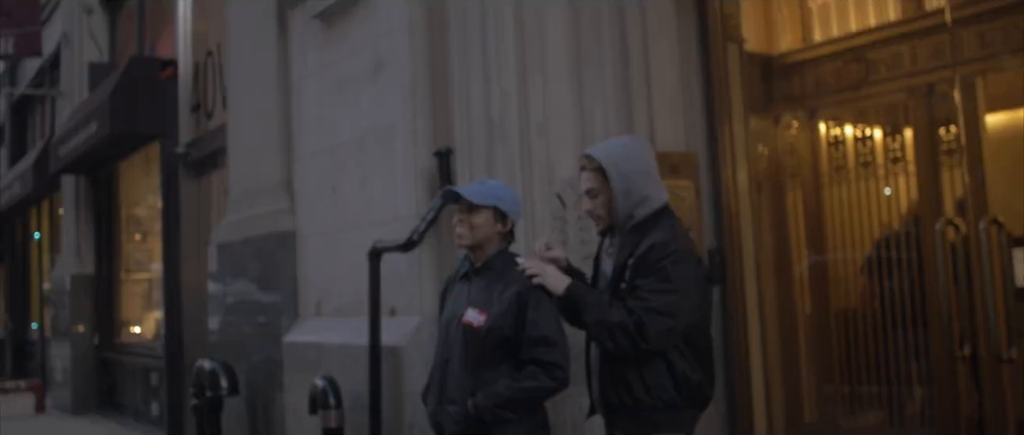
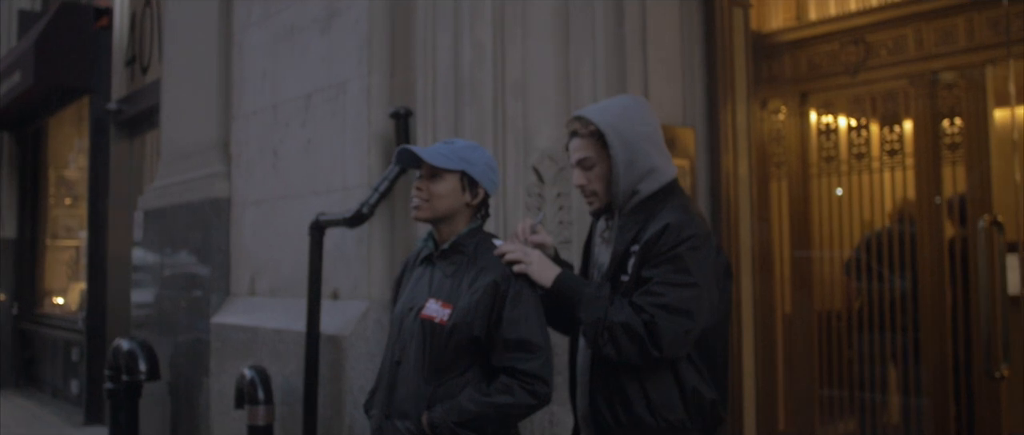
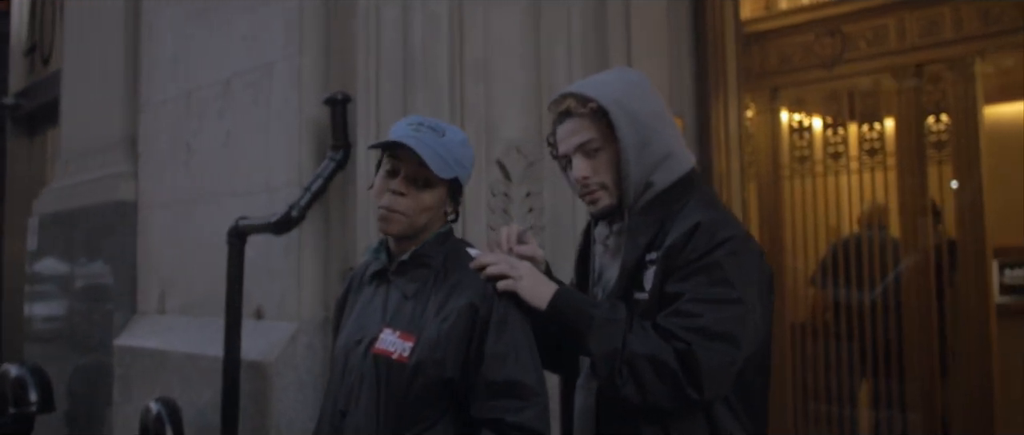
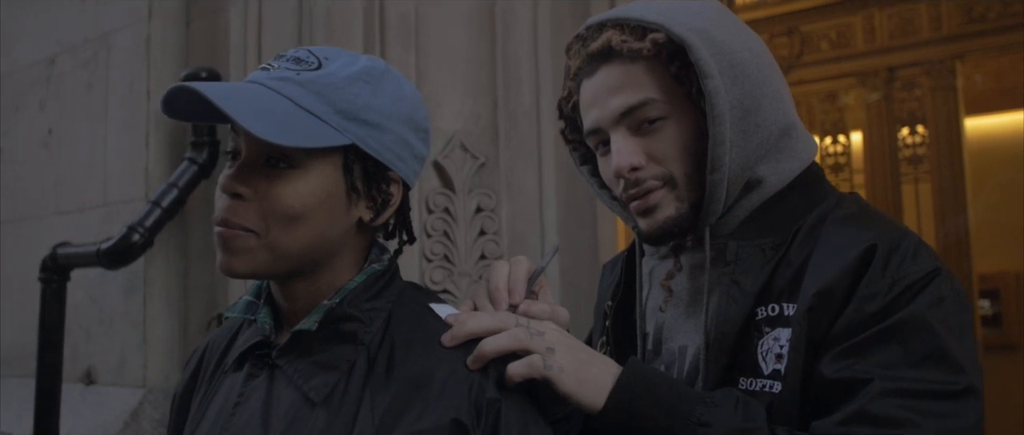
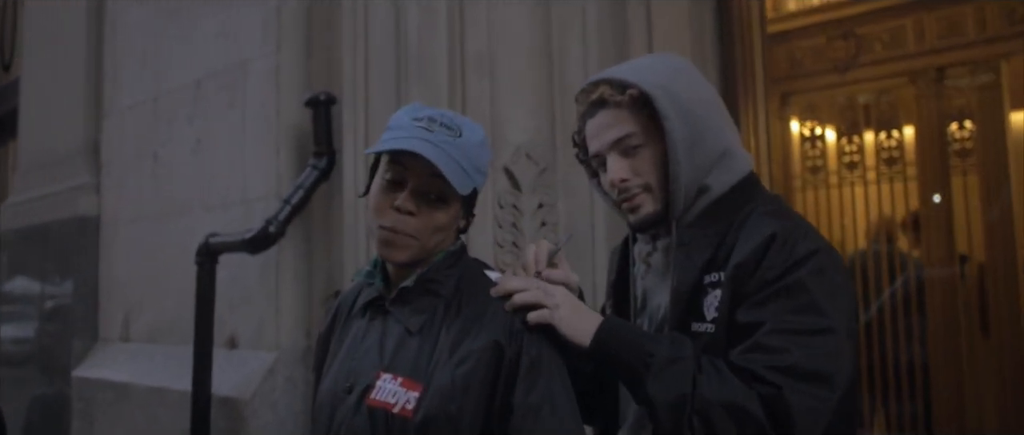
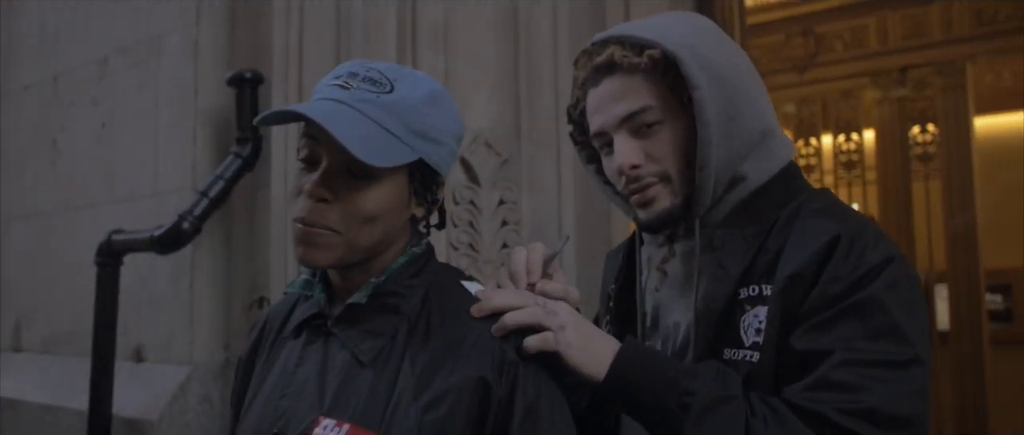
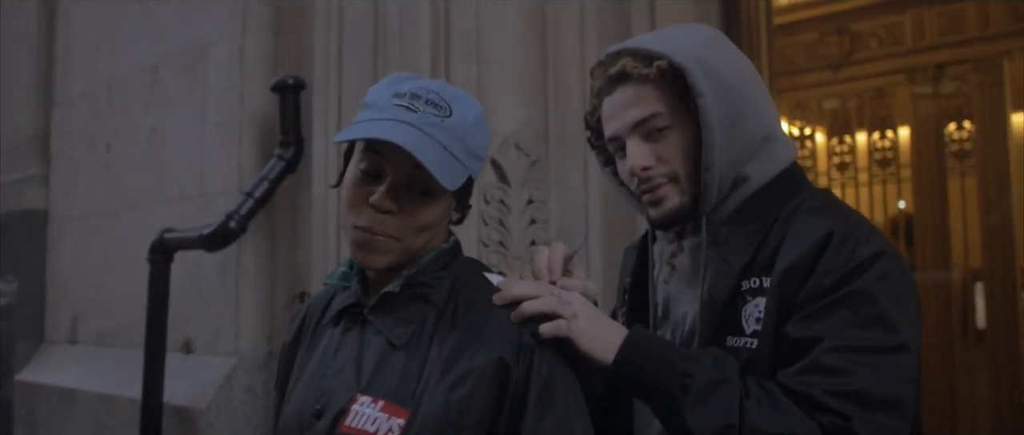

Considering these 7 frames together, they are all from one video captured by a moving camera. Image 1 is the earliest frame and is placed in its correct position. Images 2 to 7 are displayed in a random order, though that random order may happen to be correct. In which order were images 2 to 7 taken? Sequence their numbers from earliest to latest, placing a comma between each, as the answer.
2, 3, 5, 7, 6, 4
